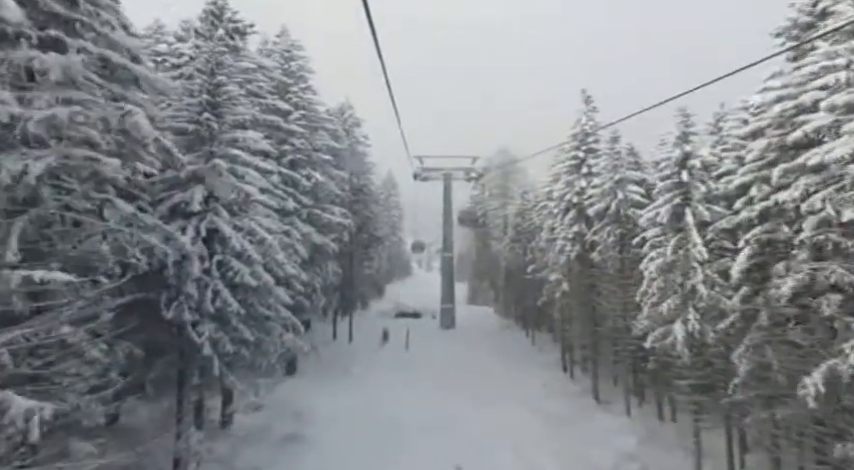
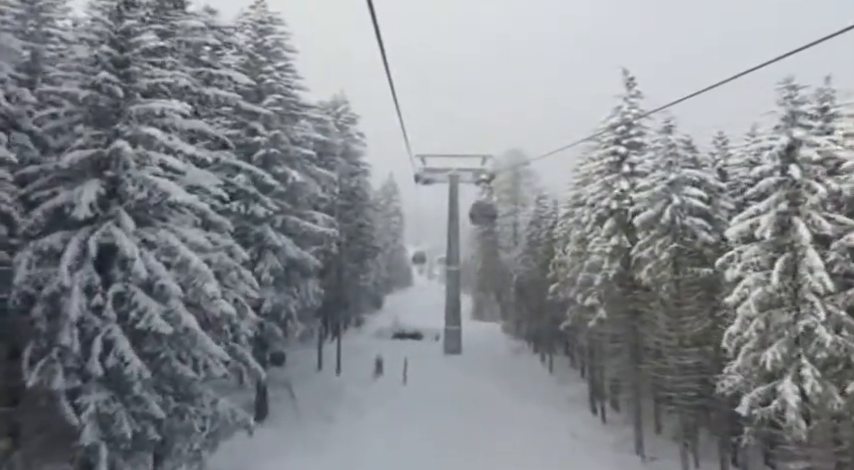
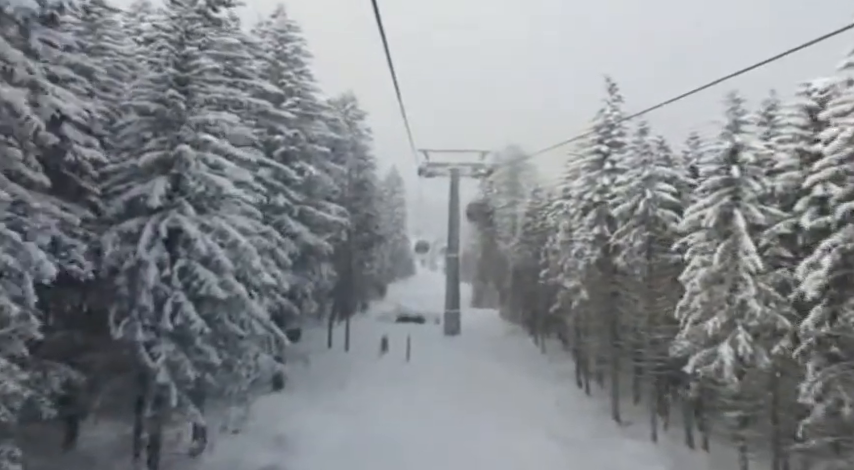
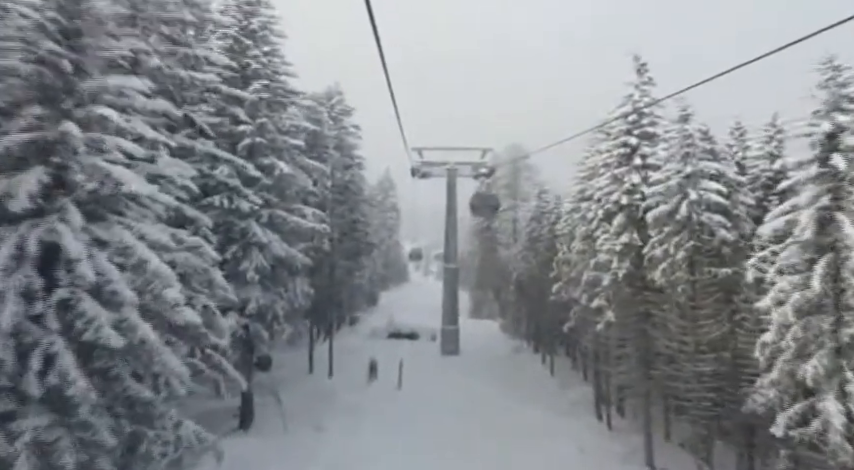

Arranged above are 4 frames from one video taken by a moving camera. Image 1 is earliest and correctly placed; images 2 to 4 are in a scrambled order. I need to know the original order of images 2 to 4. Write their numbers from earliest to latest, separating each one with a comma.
3, 2, 4
